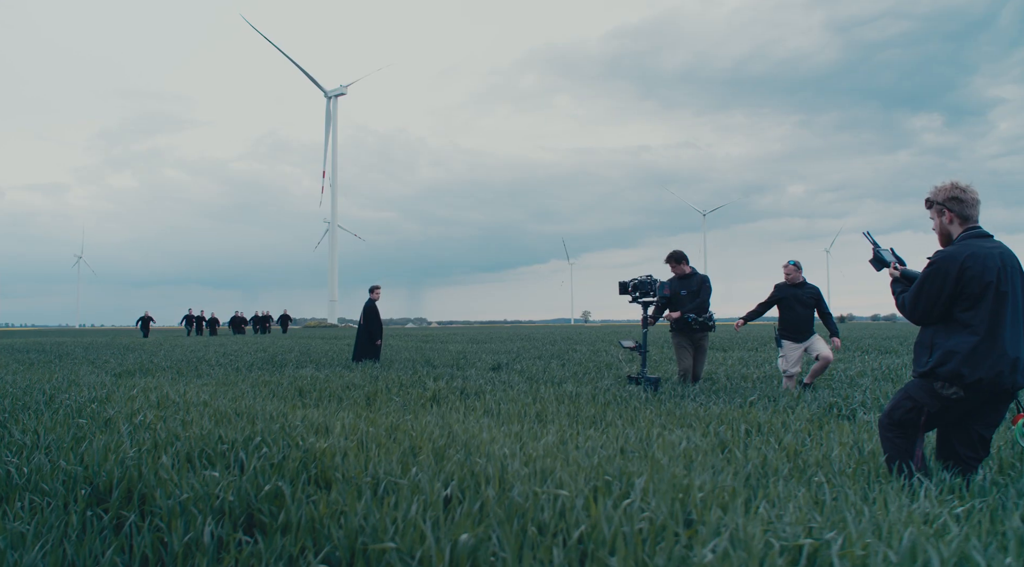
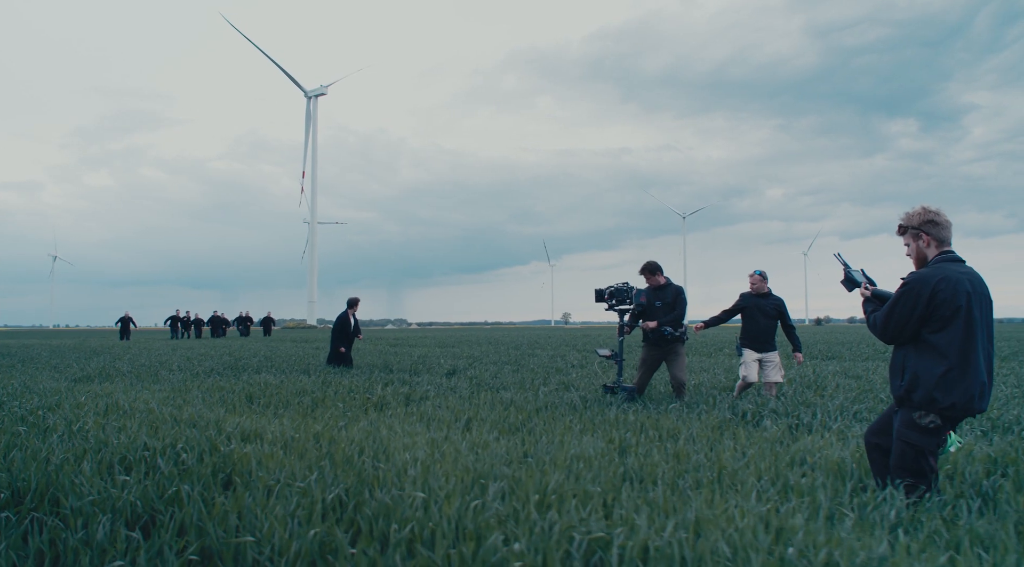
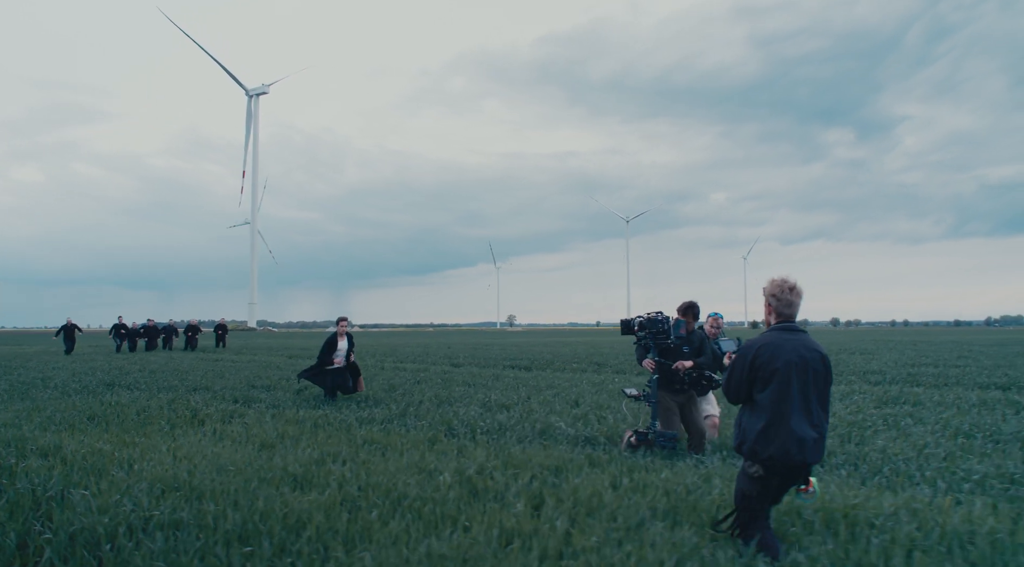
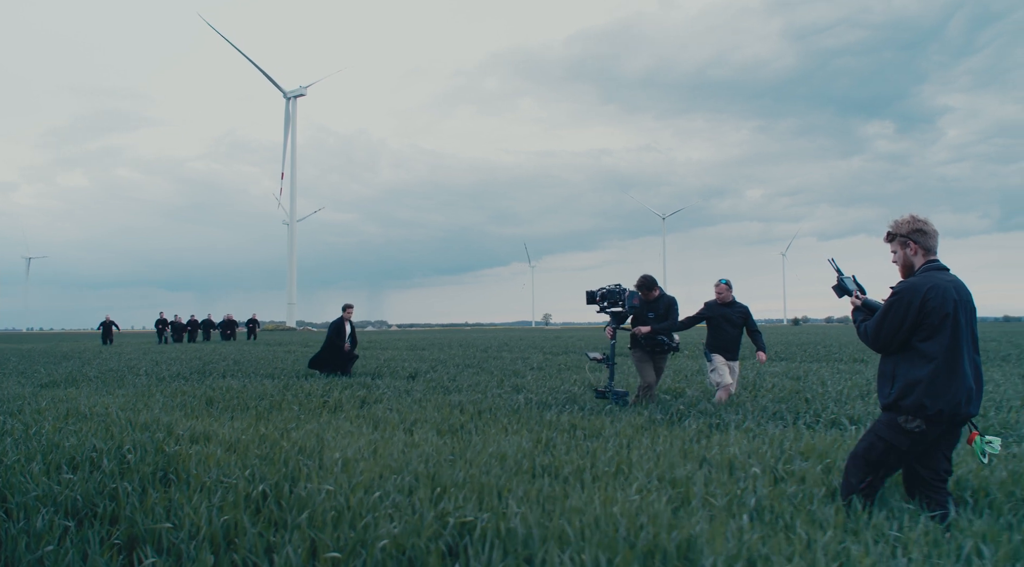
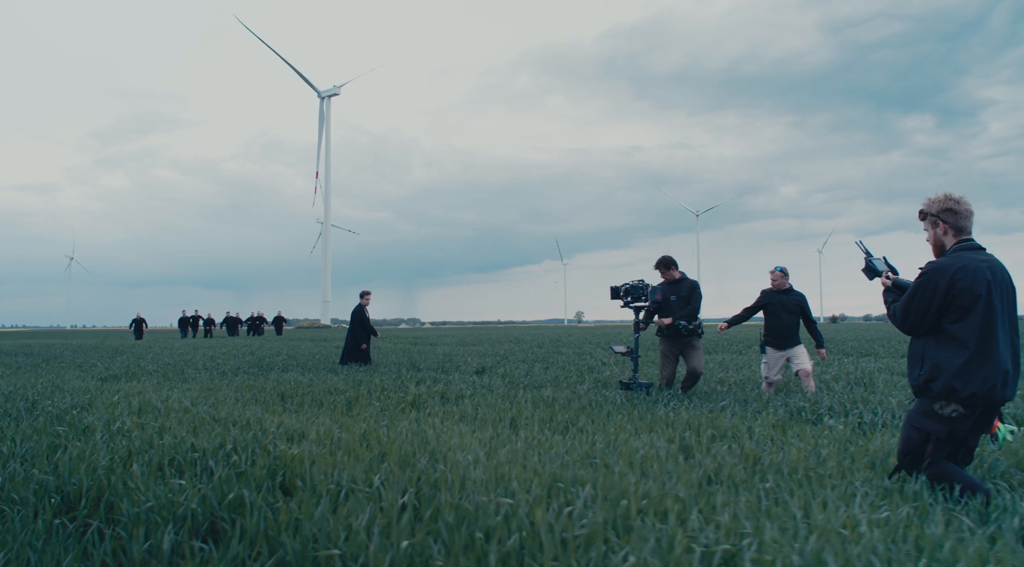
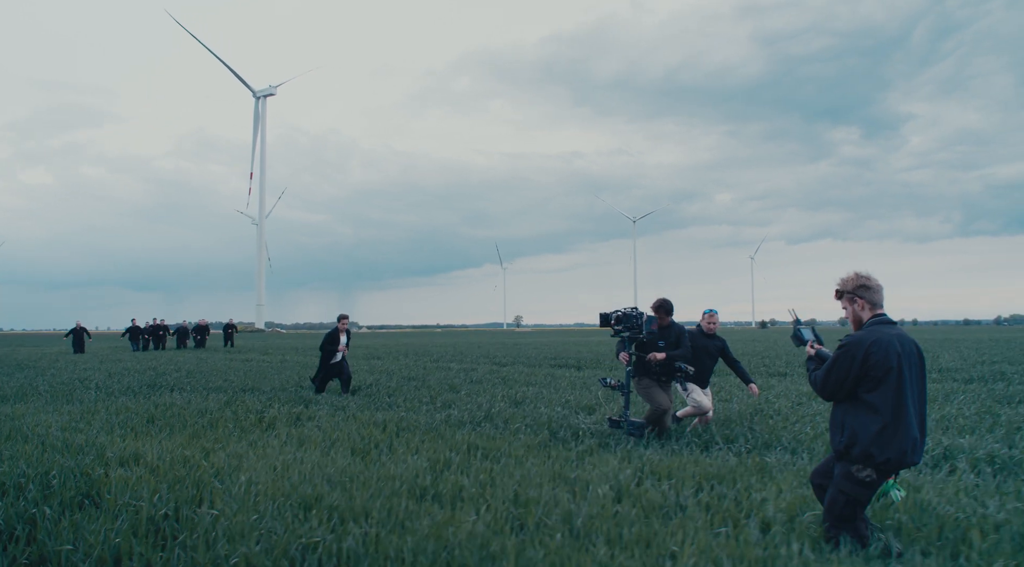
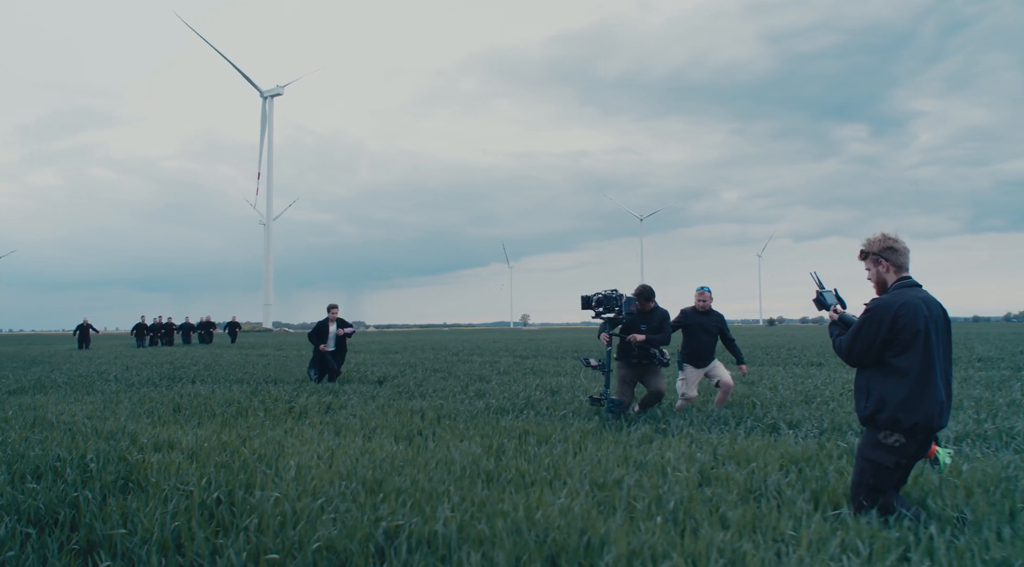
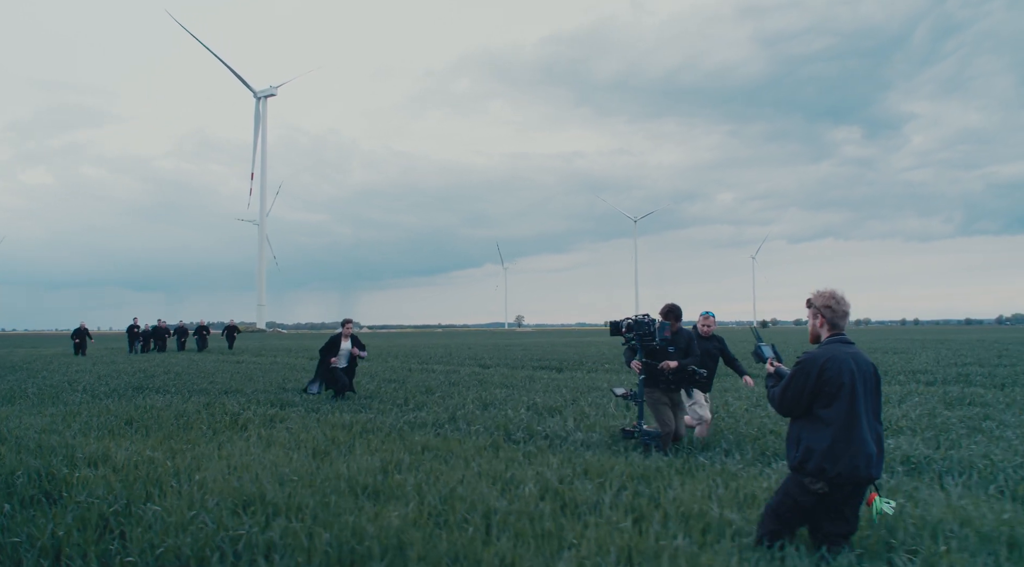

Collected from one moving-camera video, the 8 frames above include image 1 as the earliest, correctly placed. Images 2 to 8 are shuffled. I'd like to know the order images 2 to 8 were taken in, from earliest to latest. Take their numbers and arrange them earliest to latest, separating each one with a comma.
5, 2, 4, 7, 6, 8, 3
